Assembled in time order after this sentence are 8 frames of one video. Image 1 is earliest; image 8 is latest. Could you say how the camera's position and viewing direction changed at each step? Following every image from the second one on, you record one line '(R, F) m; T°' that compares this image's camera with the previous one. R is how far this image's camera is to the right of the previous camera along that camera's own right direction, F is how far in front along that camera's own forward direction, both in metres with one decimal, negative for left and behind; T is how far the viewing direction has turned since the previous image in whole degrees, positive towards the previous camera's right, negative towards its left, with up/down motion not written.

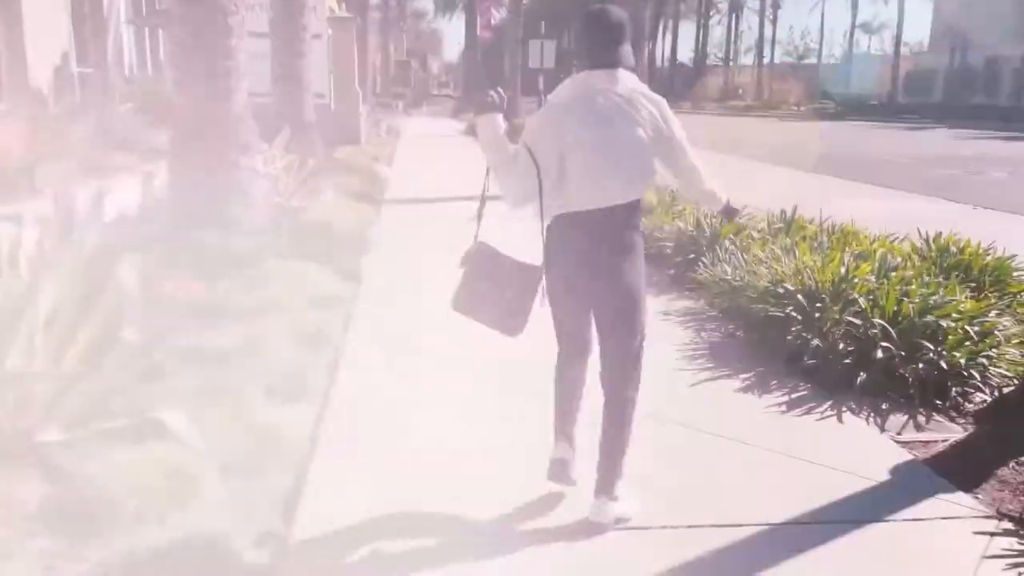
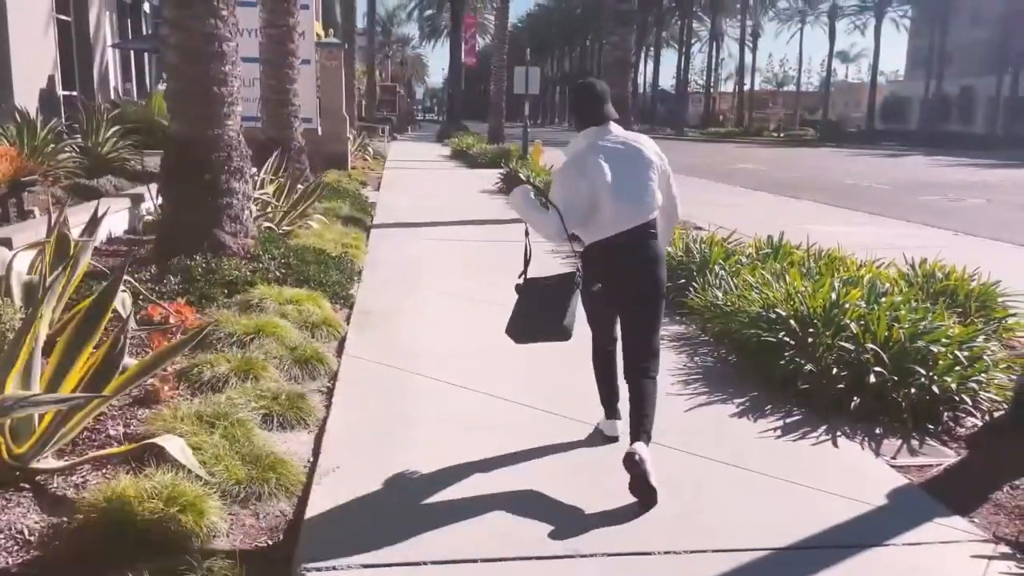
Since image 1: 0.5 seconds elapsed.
(-0.1, 0.0) m; +1°
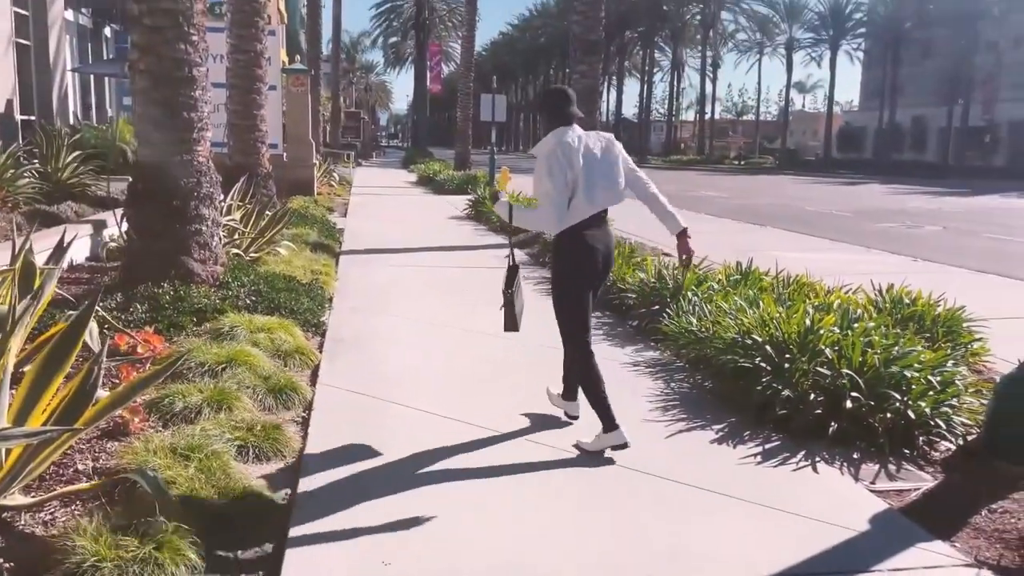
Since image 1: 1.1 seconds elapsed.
(-0.1, 0.0) m; +2°
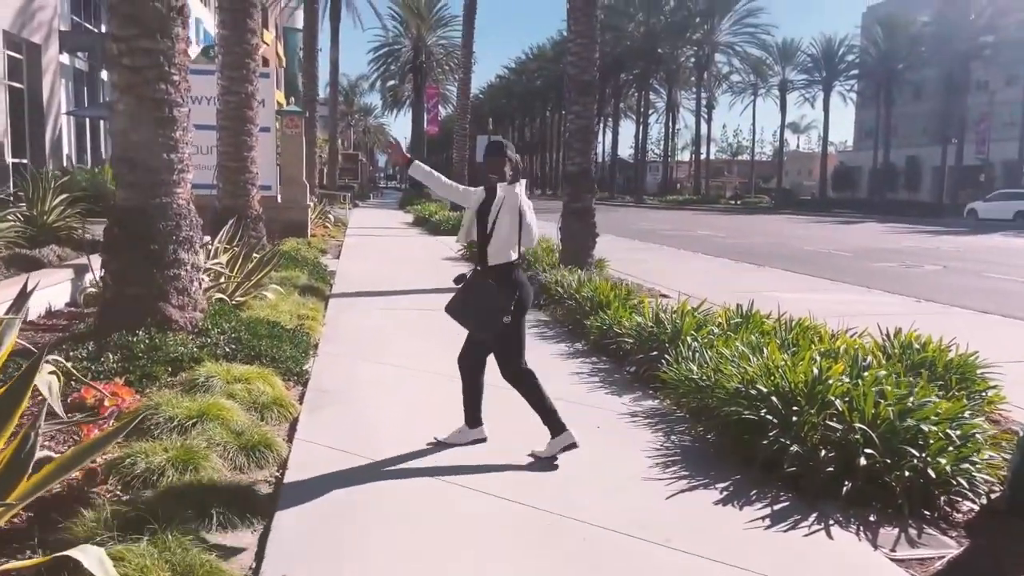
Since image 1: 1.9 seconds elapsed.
(+0.1, +0.3) m; 0°
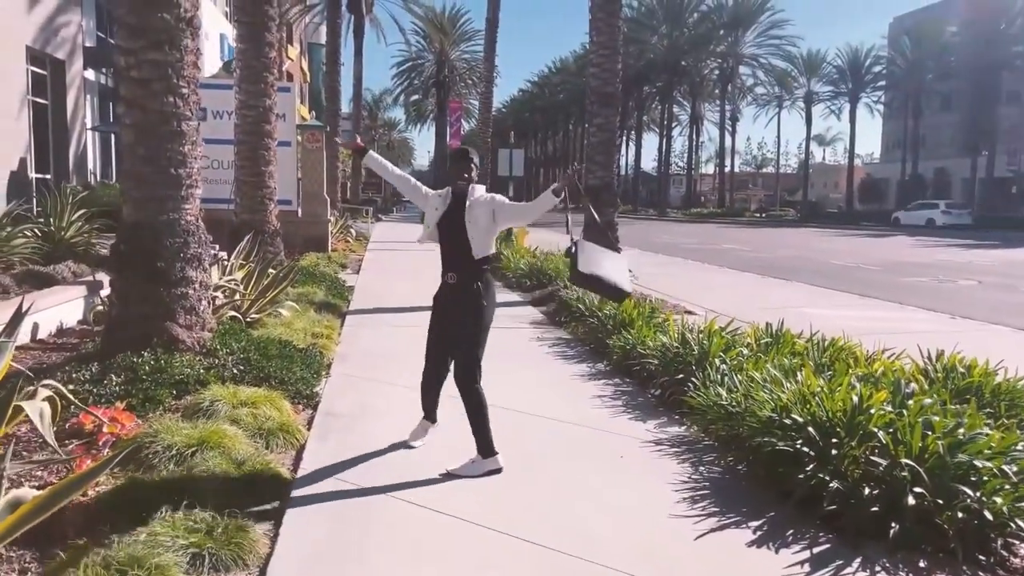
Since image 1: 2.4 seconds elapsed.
(0.0, +0.3) m; -2°
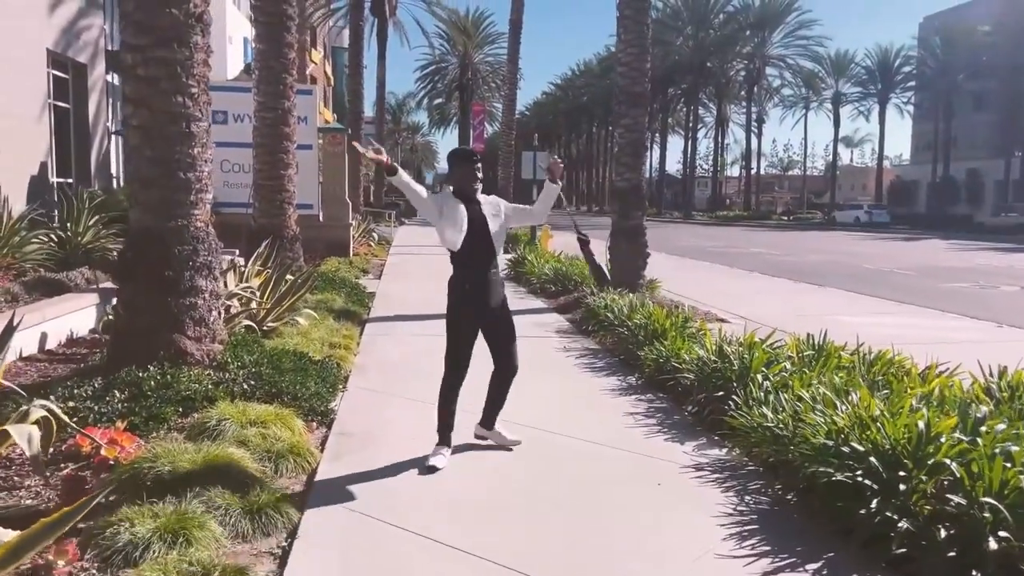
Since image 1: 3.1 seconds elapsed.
(0.0, +0.4) m; -2°
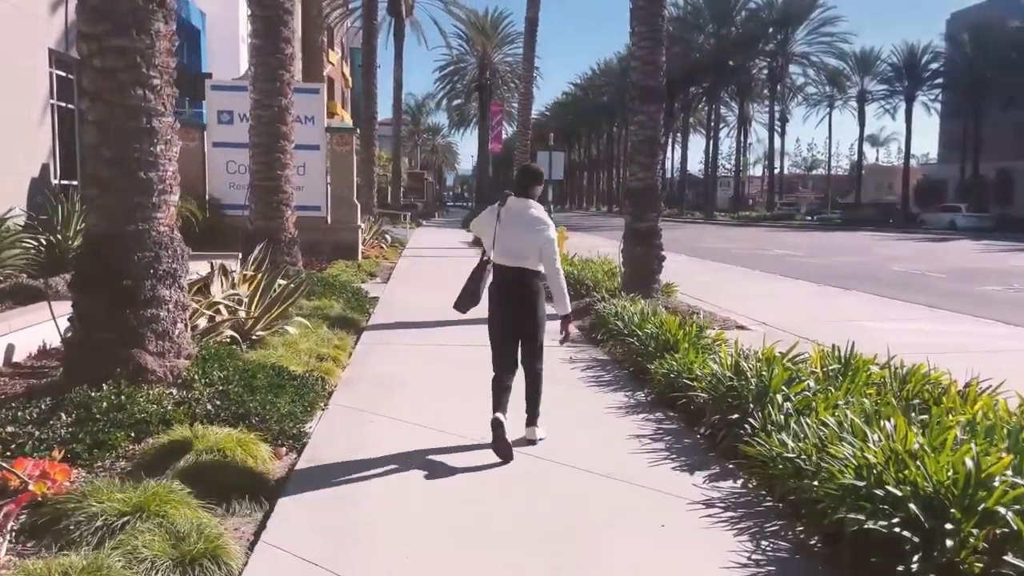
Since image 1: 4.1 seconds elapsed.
(+0.2, +0.6) m; -1°
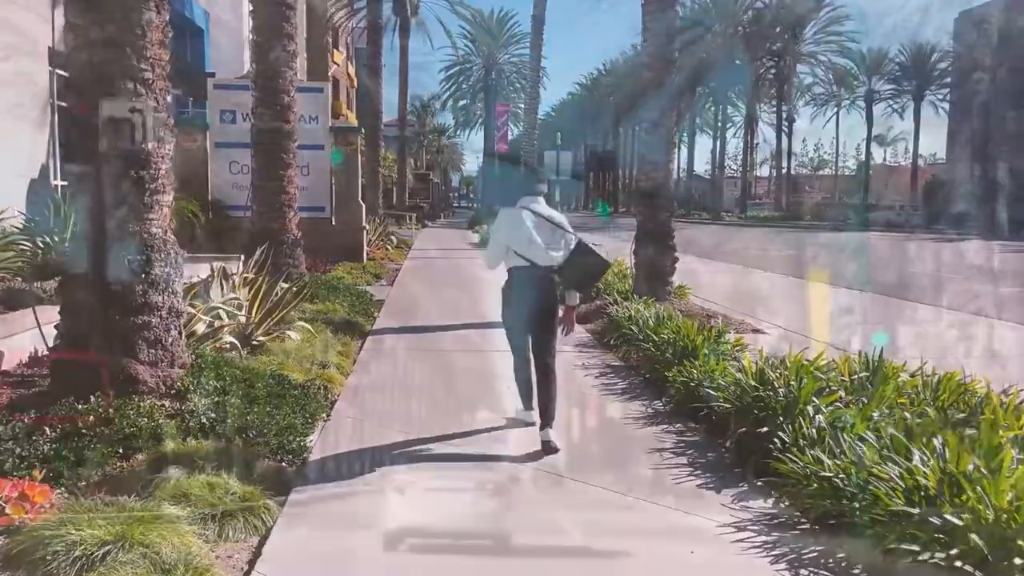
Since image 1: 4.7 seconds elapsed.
(-0.1, +0.4) m; 0°
